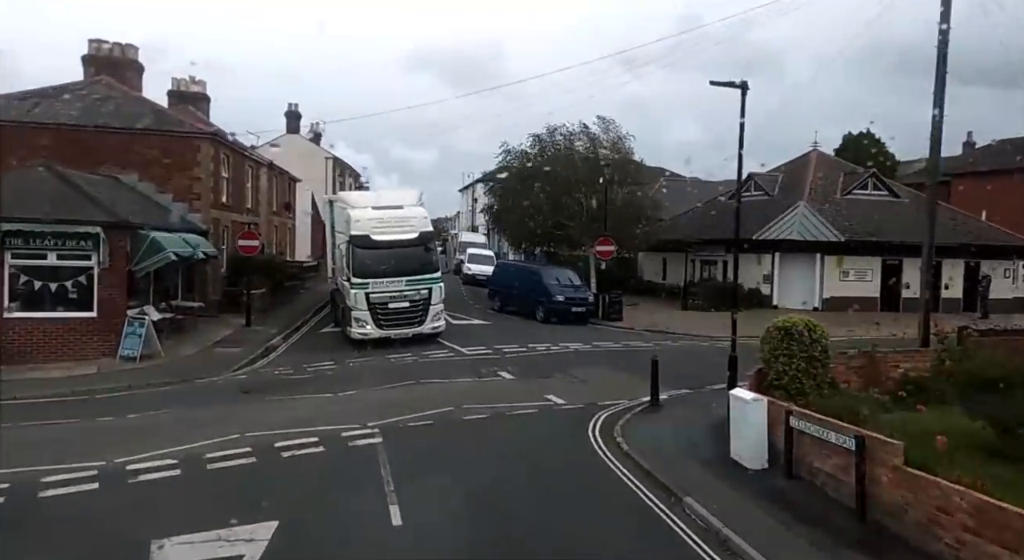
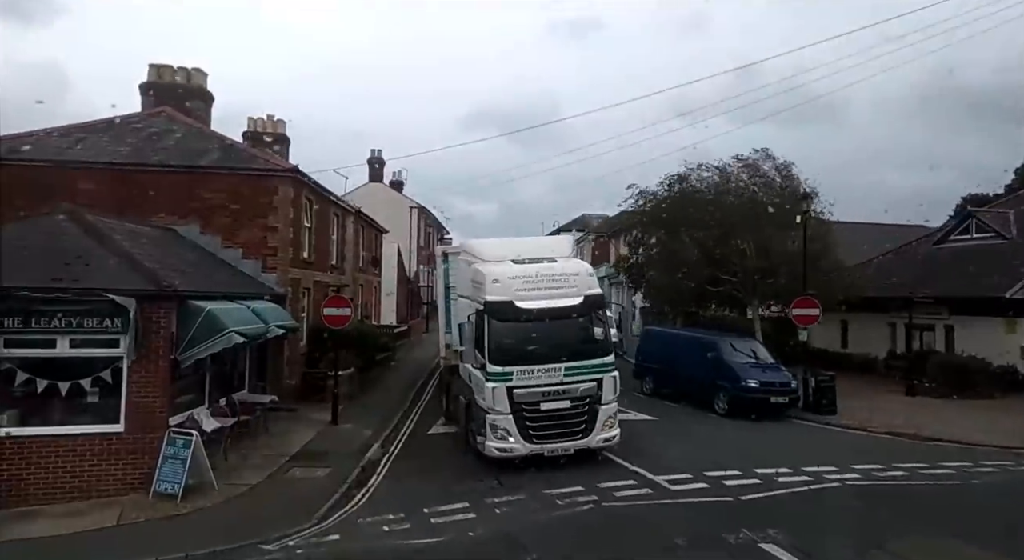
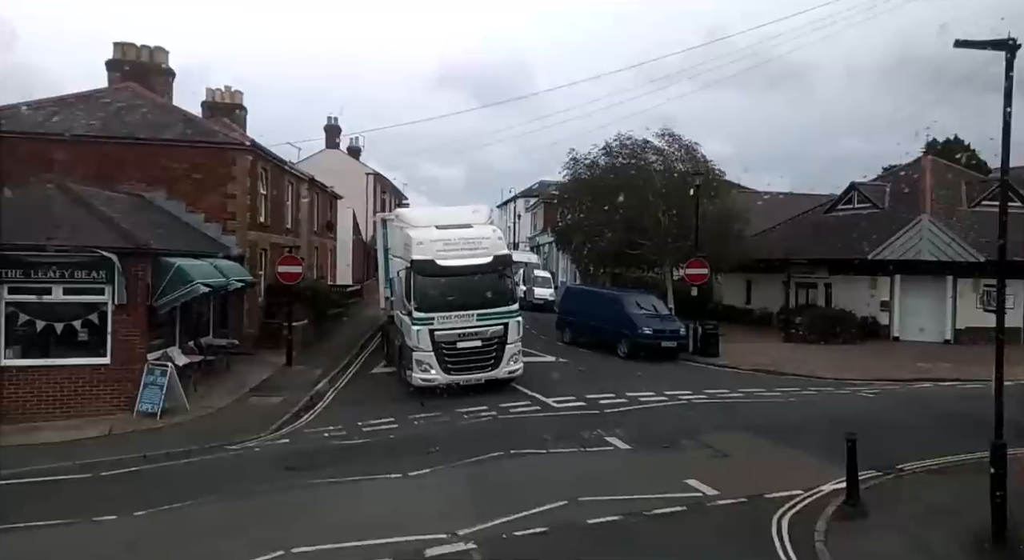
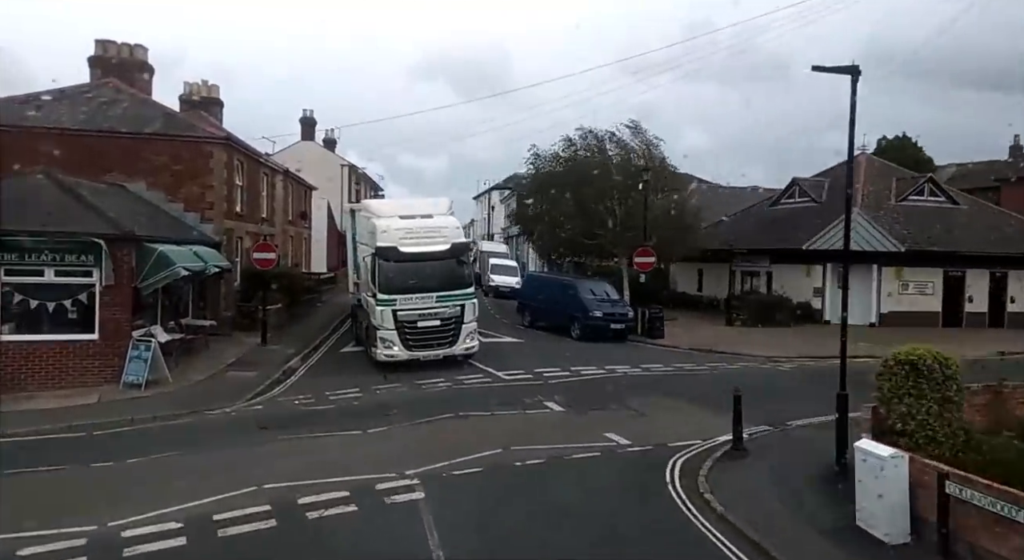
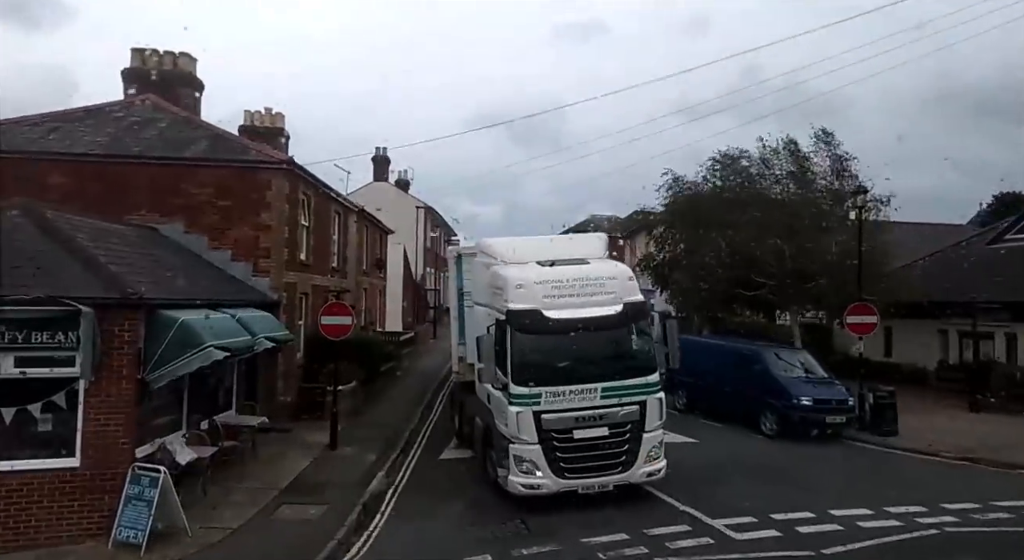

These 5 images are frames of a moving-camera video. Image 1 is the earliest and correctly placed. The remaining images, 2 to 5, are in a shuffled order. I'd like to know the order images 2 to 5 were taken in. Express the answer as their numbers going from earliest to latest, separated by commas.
4, 3, 2, 5
